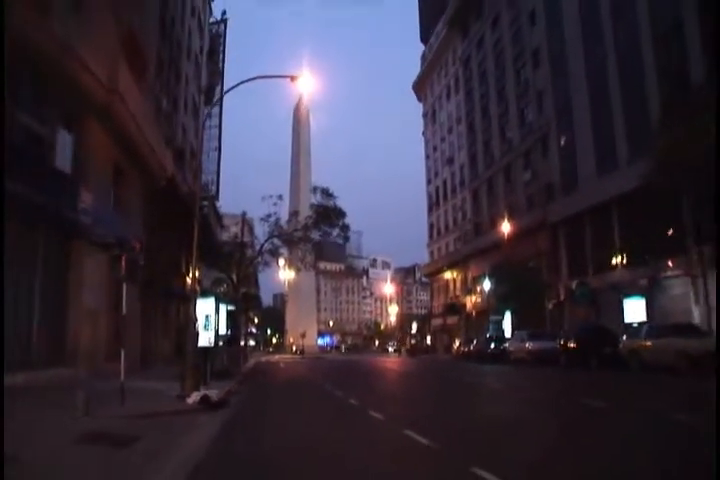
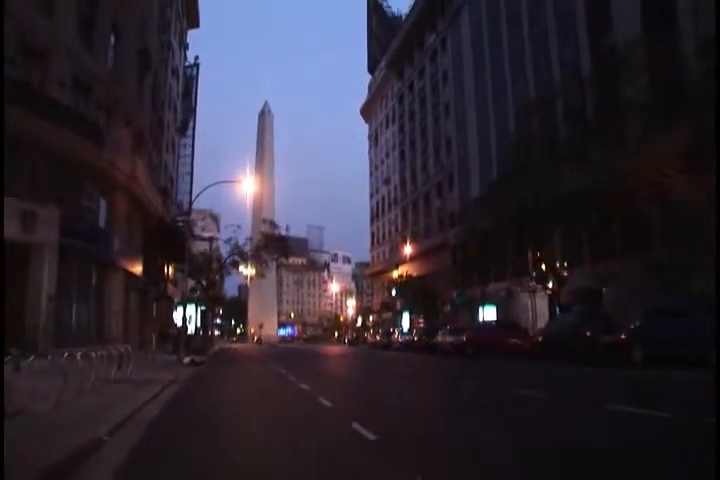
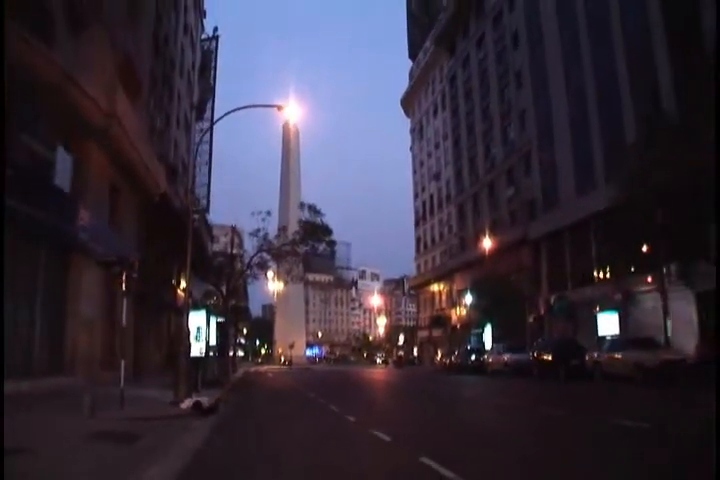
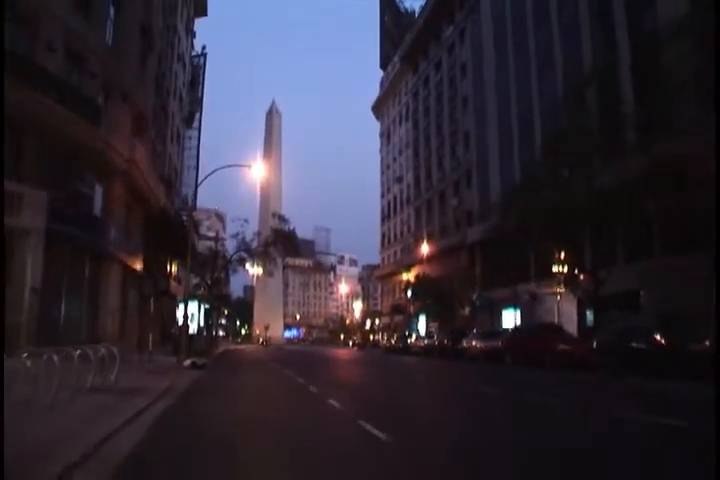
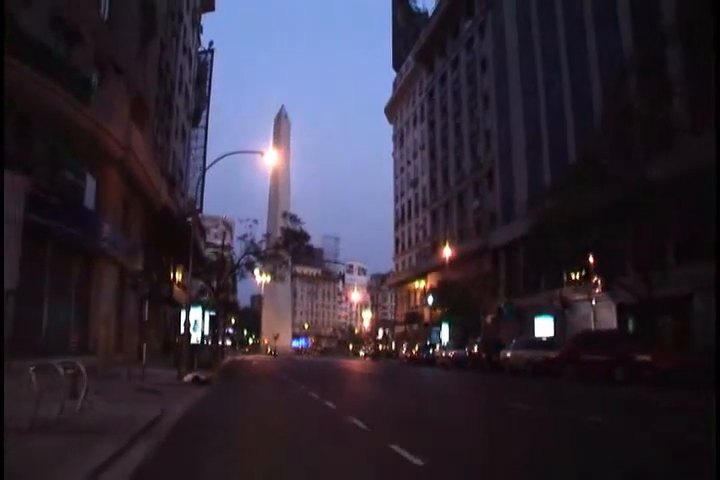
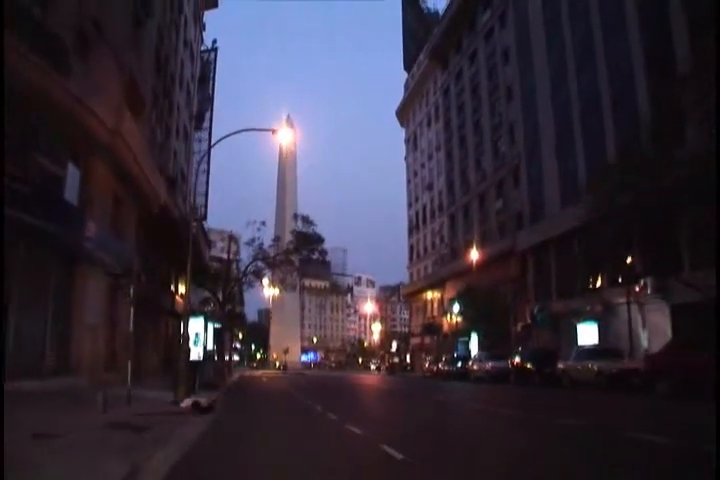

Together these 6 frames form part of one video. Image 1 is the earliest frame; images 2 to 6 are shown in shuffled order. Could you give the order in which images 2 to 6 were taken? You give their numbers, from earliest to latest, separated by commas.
3, 6, 5, 4, 2
